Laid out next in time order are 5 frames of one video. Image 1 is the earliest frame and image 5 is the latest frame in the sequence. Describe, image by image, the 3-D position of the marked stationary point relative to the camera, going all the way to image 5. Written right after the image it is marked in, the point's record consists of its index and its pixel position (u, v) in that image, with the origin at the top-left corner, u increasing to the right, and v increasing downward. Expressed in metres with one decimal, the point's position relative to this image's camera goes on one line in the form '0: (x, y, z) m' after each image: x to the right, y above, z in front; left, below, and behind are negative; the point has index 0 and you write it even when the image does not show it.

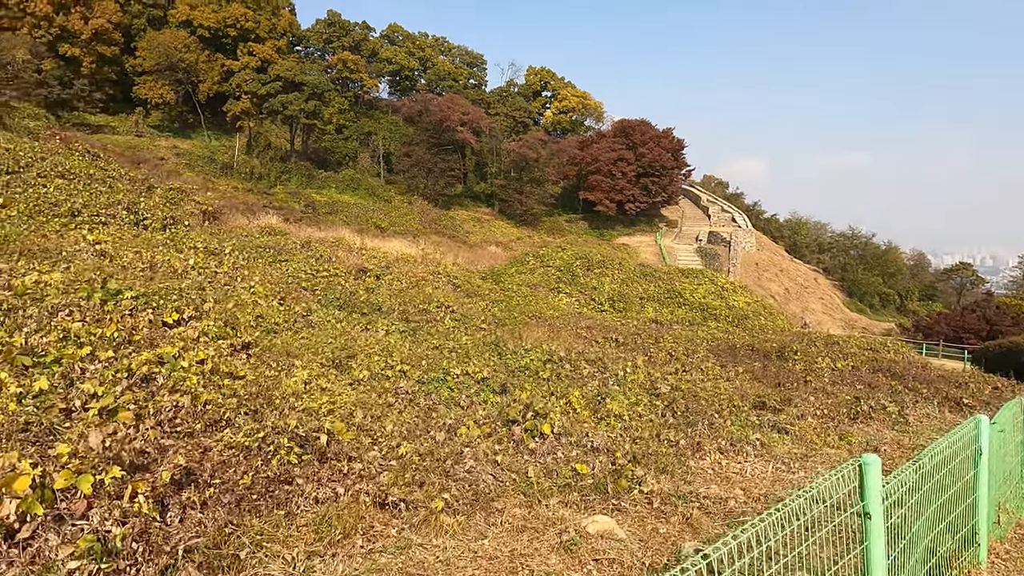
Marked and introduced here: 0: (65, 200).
0: (-8.2, +1.3, +10.3) m
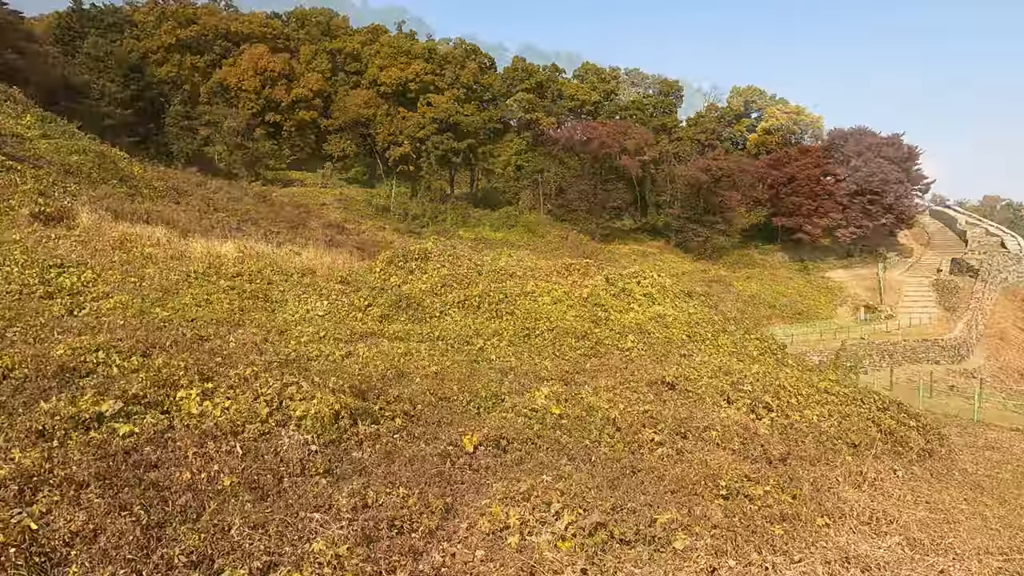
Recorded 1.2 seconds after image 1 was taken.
0: (-6.7, +1.0, +11.4) m
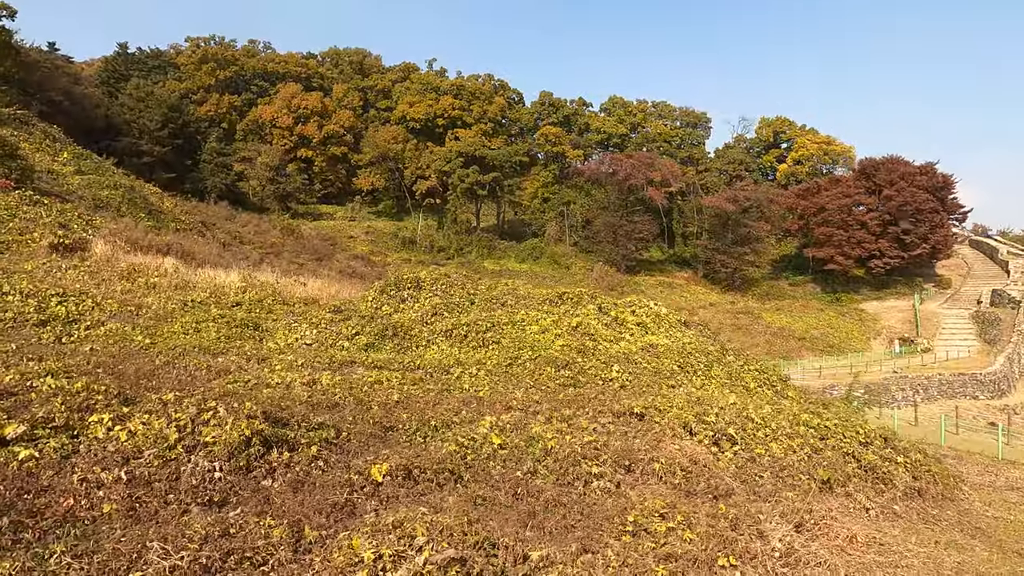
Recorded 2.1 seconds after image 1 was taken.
0: (-6.7, +0.3, +11.7) m
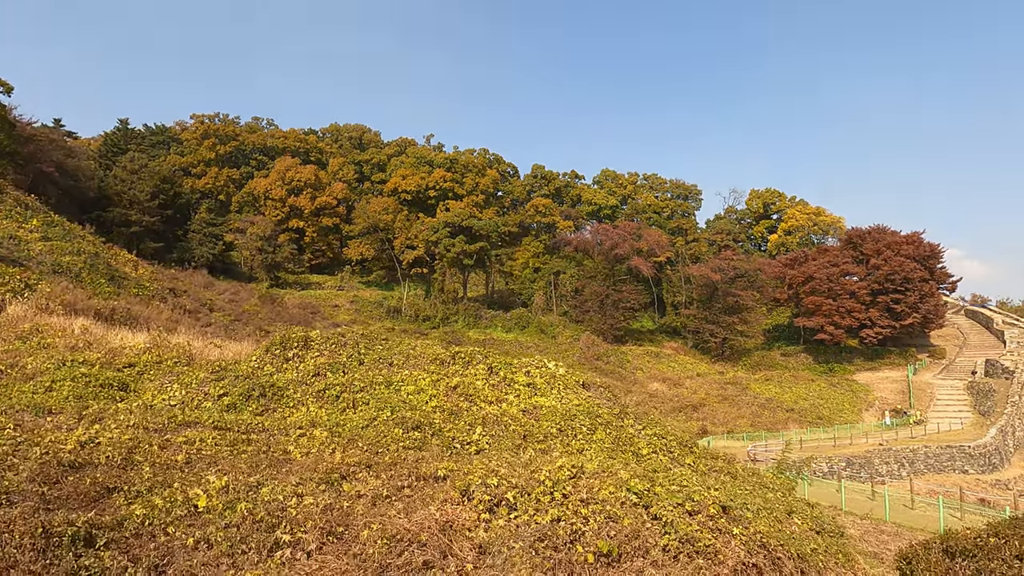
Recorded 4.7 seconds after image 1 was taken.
0: (-8.4, -1.0, +11.4) m
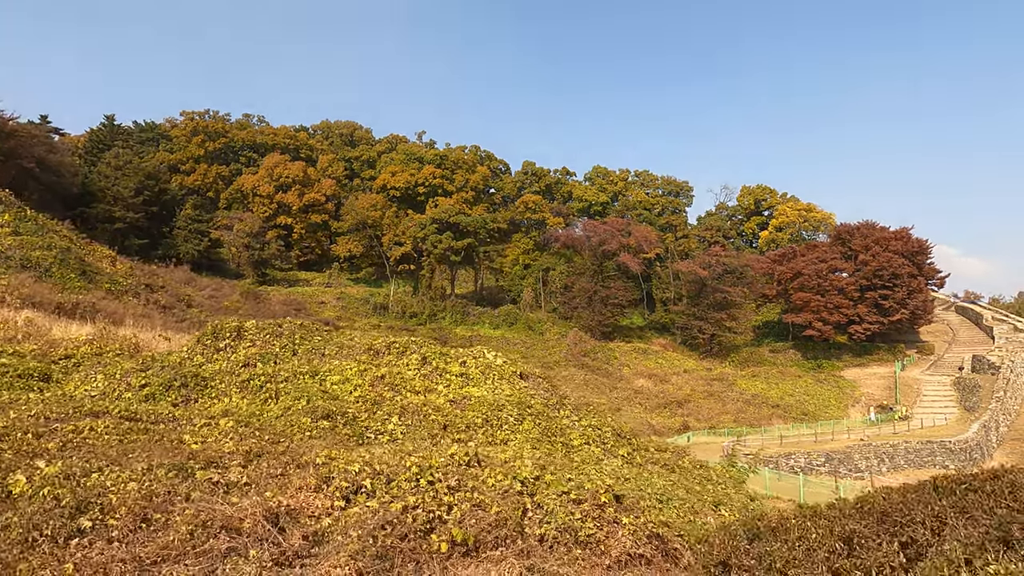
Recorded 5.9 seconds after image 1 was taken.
0: (-9.3, -0.8, +11.2) m
